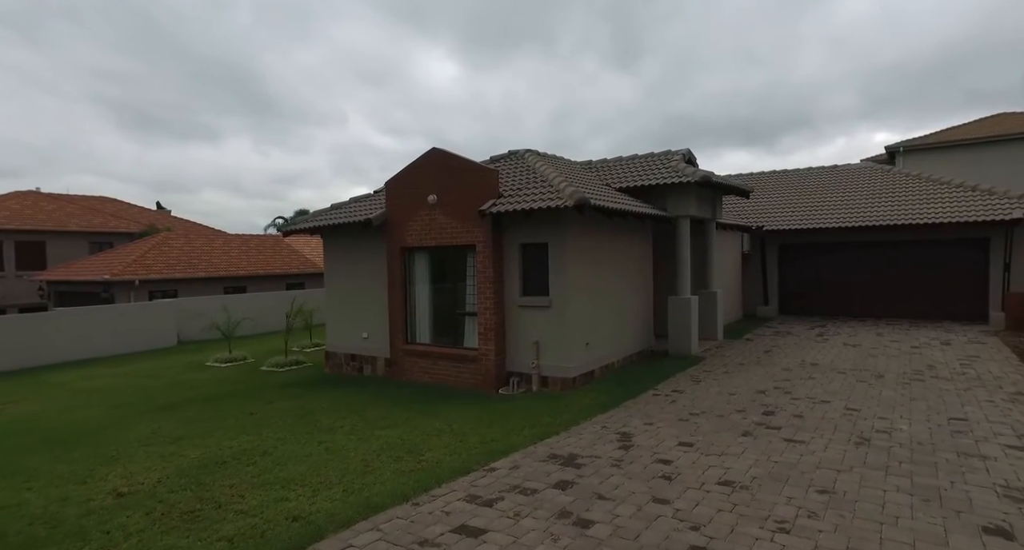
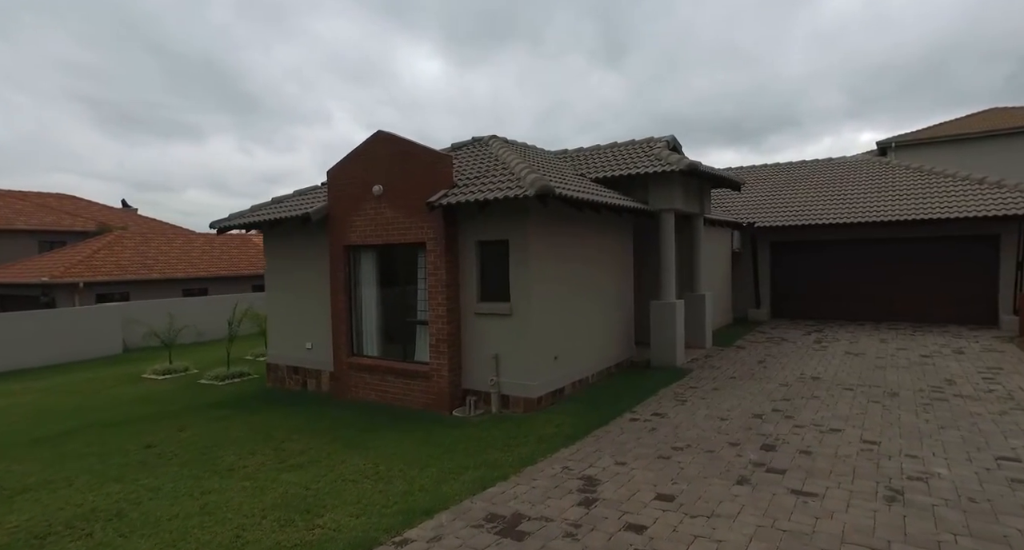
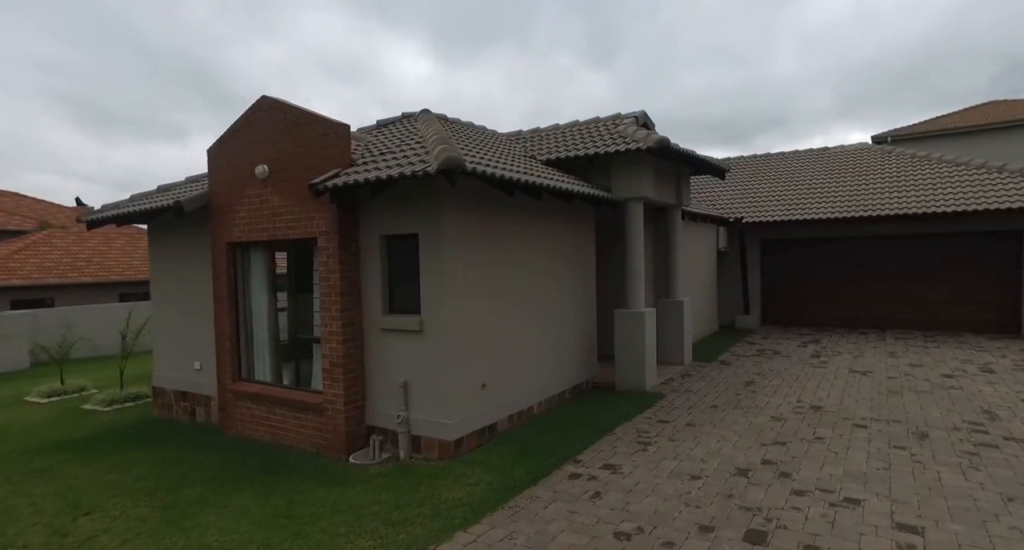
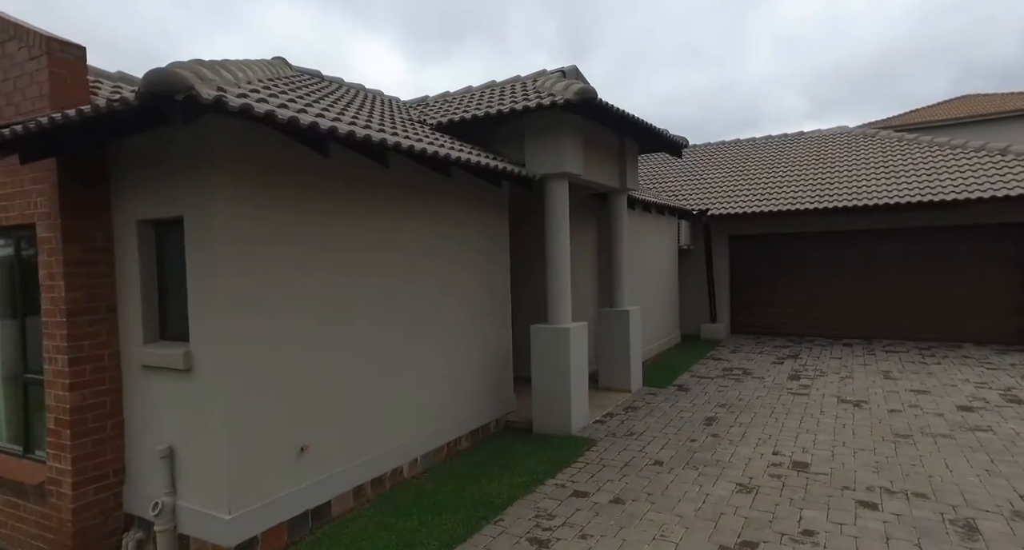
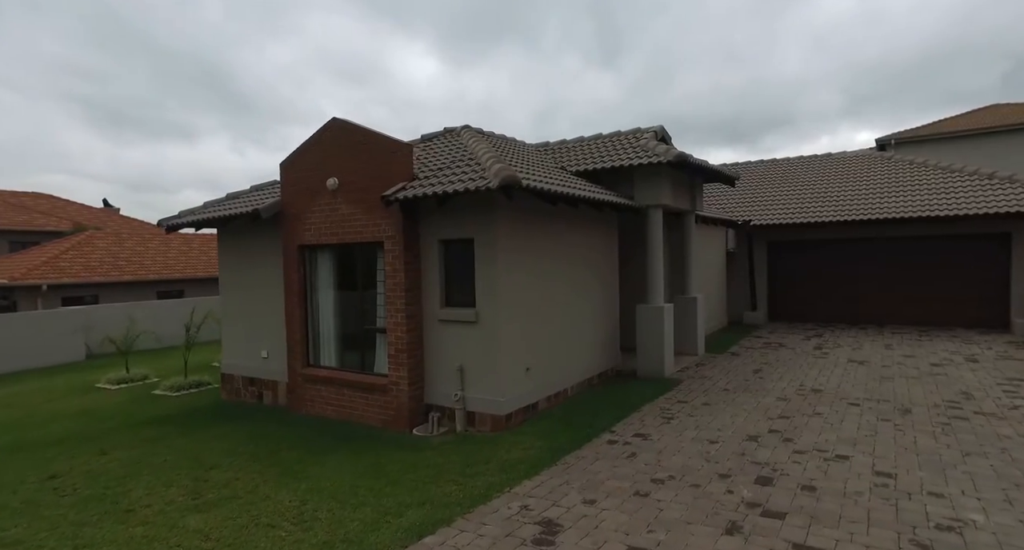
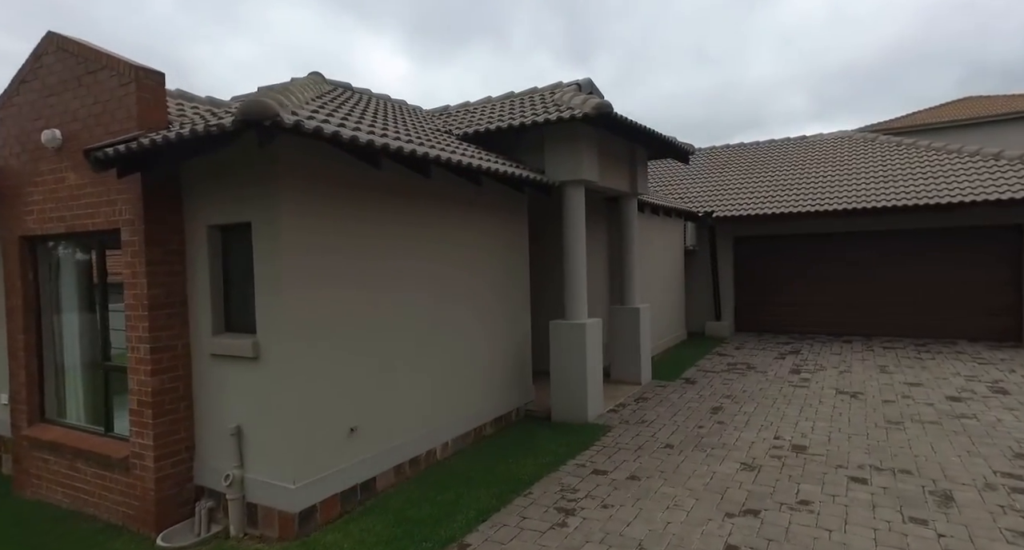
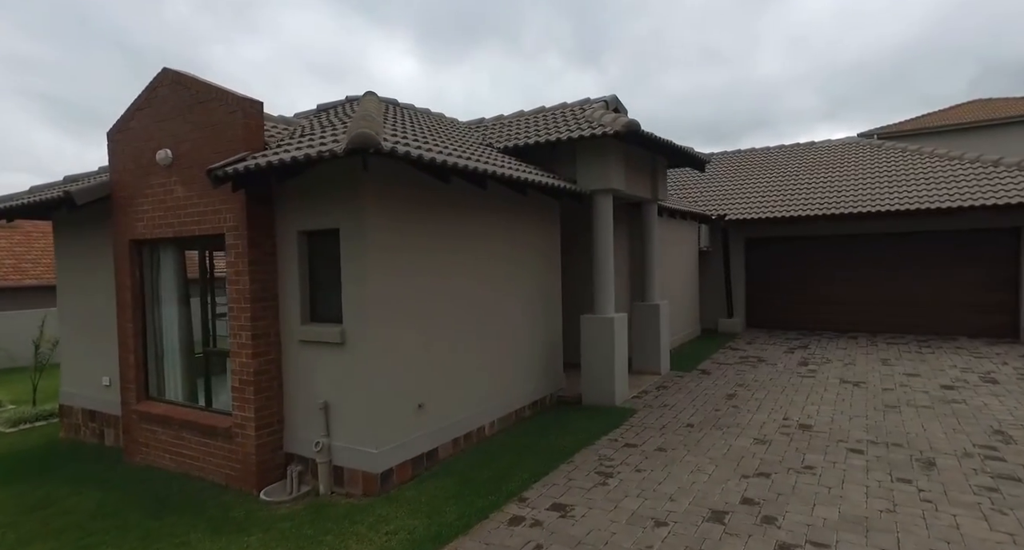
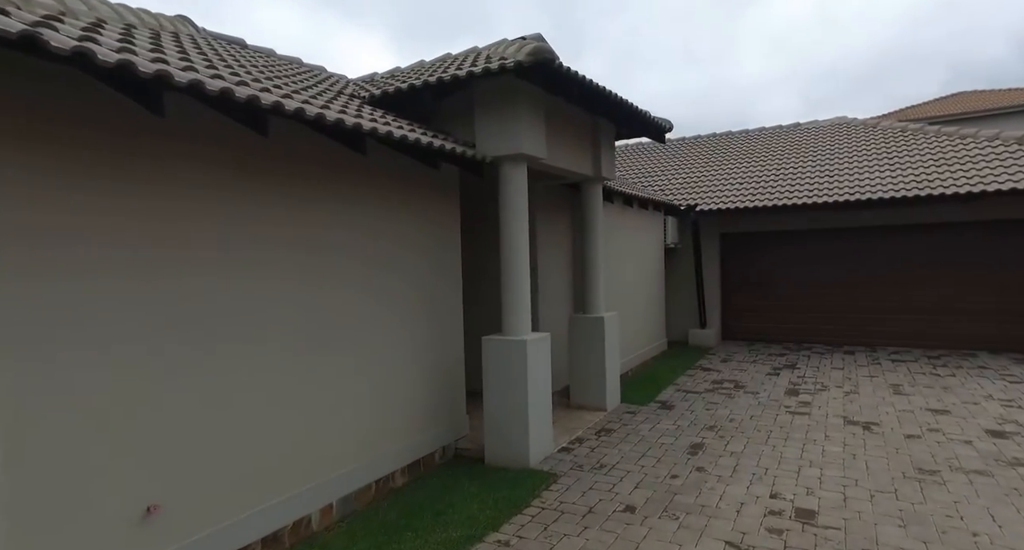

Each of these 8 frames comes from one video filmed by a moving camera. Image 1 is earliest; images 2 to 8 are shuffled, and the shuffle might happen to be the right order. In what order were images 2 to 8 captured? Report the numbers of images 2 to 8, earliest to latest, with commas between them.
2, 5, 3, 7, 6, 4, 8
